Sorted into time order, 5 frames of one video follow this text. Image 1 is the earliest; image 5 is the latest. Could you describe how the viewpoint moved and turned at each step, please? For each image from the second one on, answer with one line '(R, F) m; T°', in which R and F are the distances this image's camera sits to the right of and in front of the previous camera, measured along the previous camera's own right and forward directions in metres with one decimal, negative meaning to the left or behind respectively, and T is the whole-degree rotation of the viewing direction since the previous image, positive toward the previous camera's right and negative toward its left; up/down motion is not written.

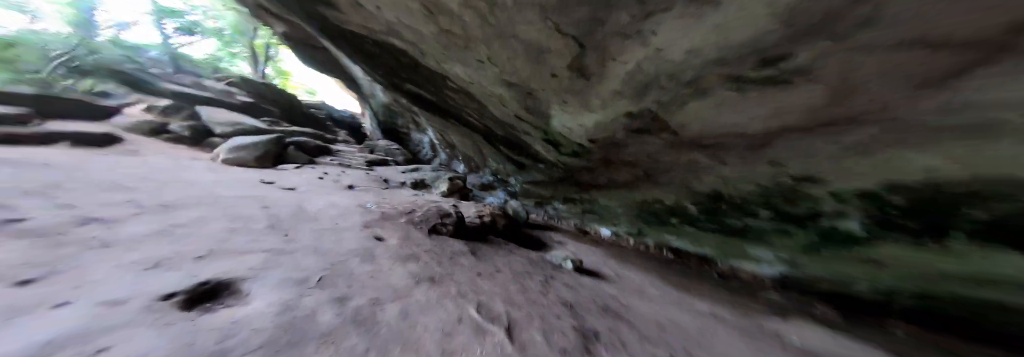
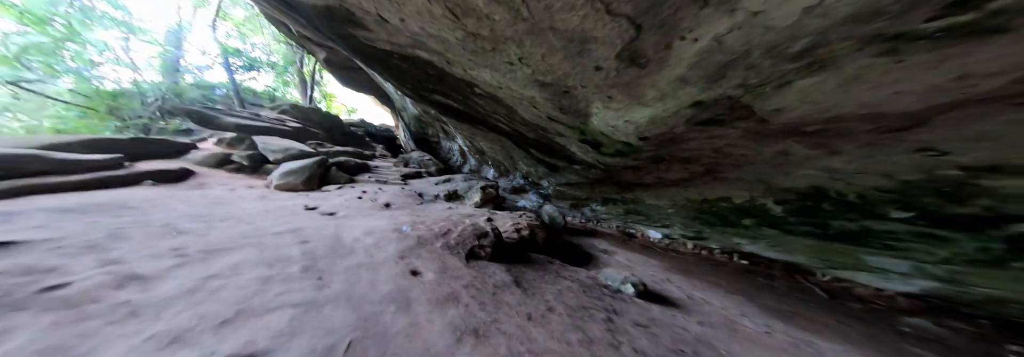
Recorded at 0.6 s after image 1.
(-0.1, +0.3) m; -7°
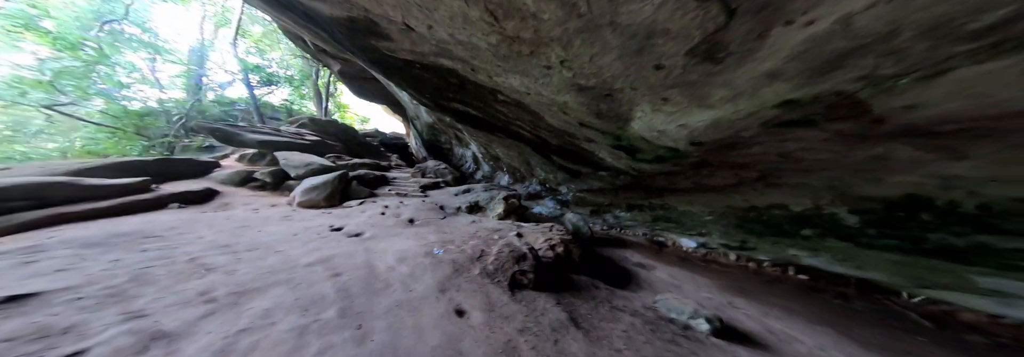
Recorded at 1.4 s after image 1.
(-0.3, +0.2) m; -2°
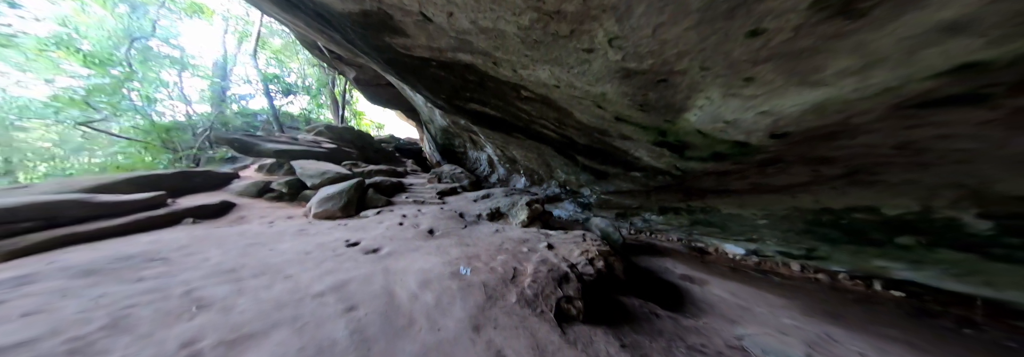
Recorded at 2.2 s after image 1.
(-0.2, +0.3) m; -3°
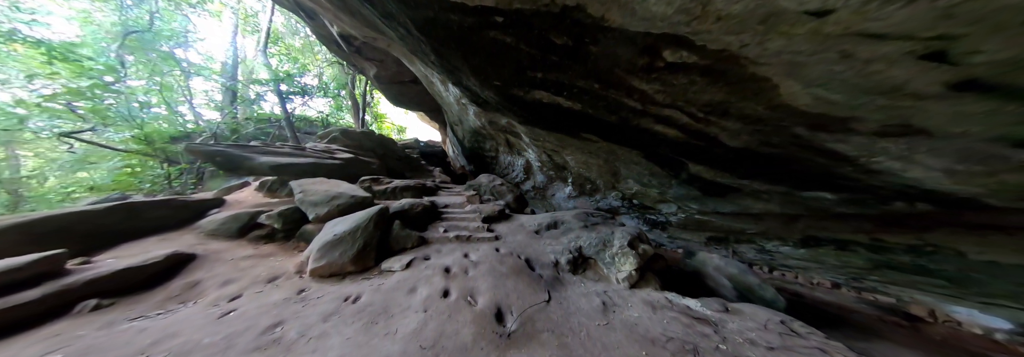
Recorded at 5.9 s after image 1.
(-0.9, +1.4) m; -5°
